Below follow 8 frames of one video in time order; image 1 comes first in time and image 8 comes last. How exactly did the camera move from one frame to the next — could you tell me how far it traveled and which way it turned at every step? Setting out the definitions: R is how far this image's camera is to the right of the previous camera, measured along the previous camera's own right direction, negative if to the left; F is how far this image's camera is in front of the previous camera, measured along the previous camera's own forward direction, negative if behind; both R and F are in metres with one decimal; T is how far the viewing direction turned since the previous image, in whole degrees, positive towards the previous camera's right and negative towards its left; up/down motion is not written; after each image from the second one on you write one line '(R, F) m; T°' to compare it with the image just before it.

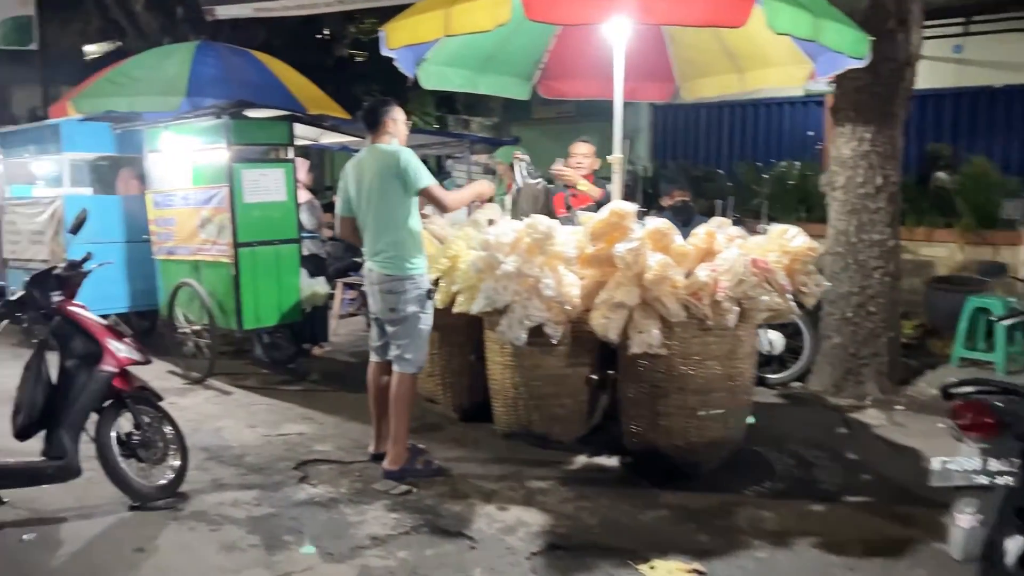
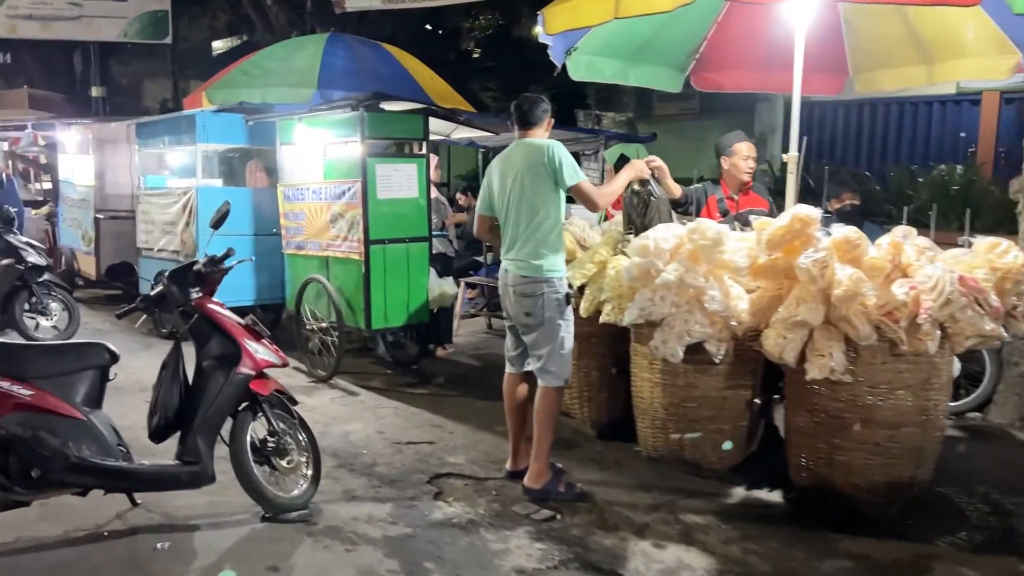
(-0.3, +0.4) m; -7°
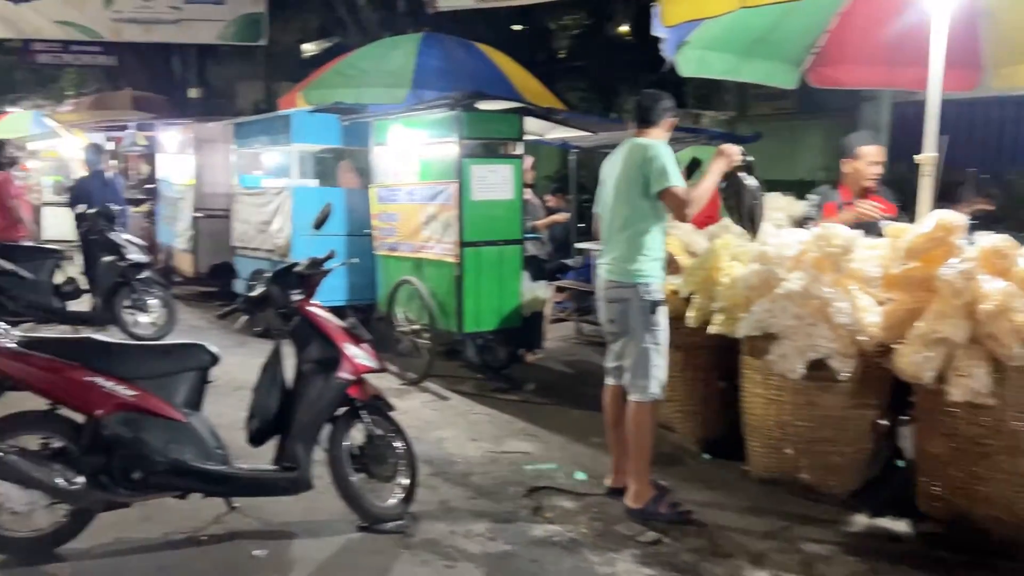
(-0.1, +0.2) m; -5°
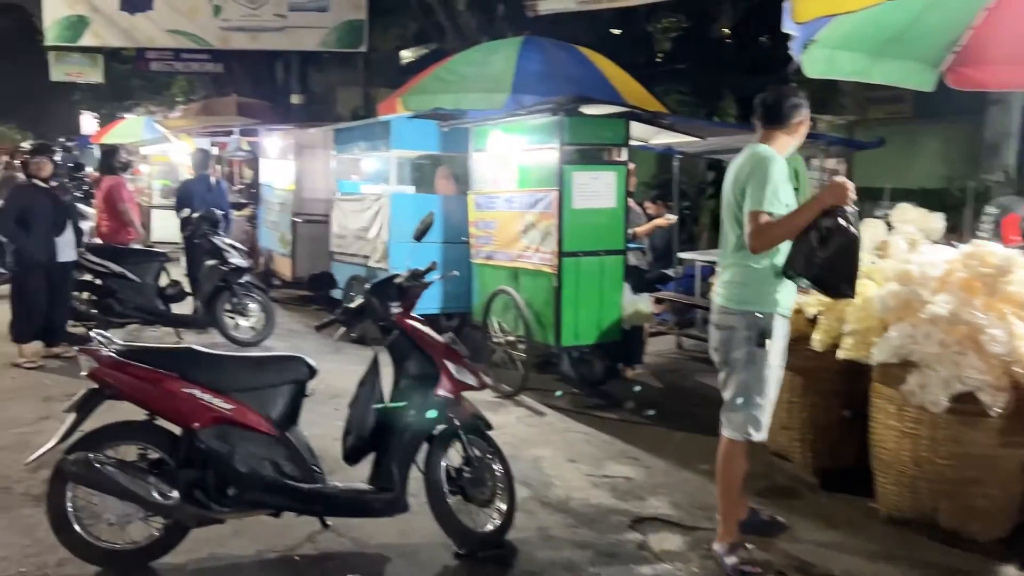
(-0.1, +0.2) m; -6°
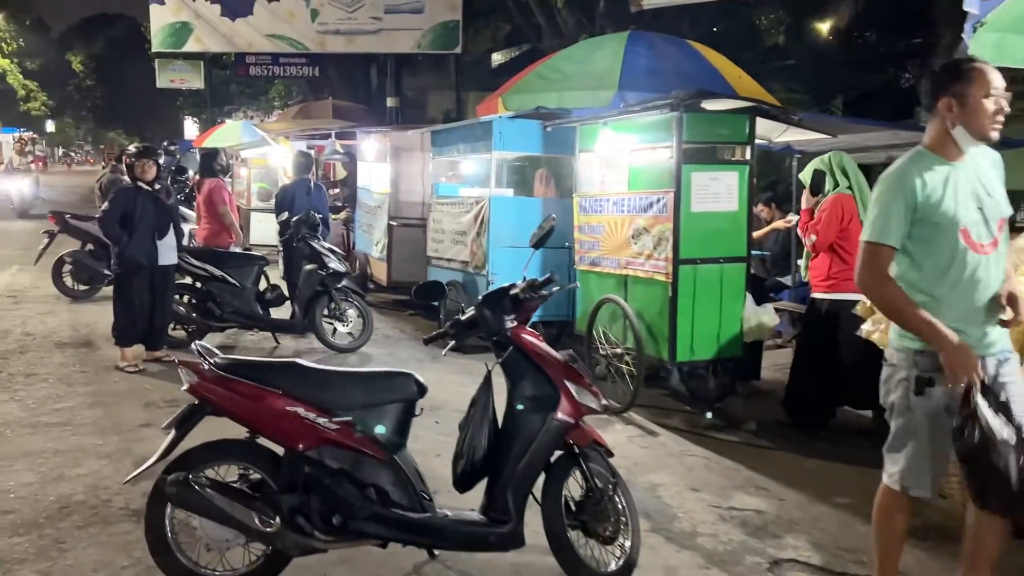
(-0.2, +0.3) m; -6°
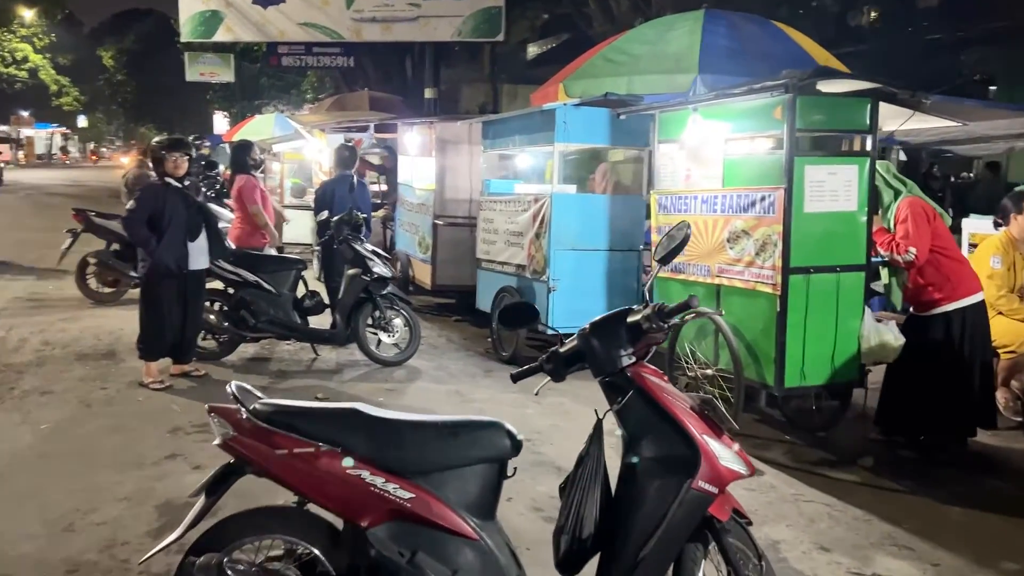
(-0.3, +0.7) m; -2°
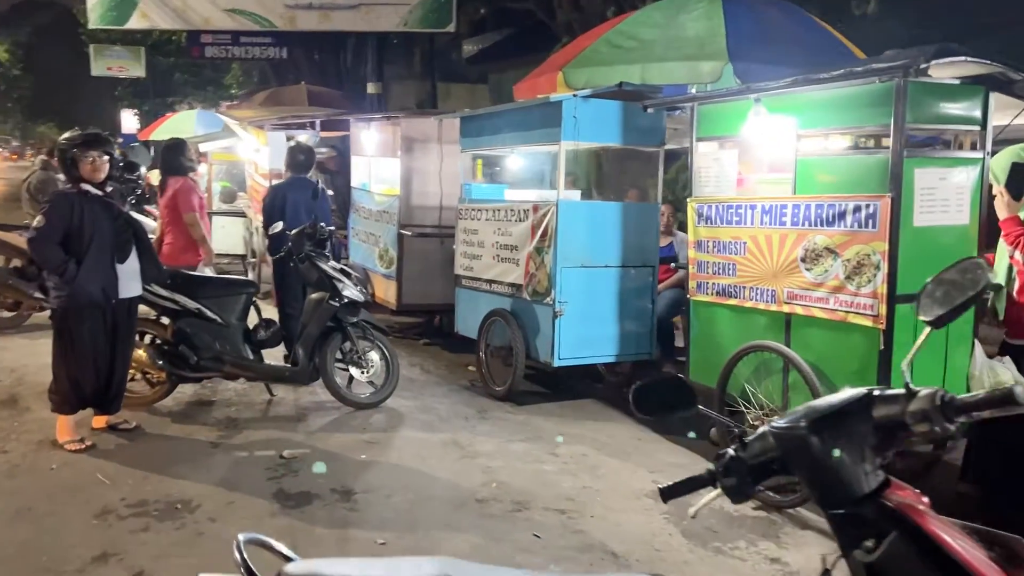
(-0.5, +1.0) m; +5°
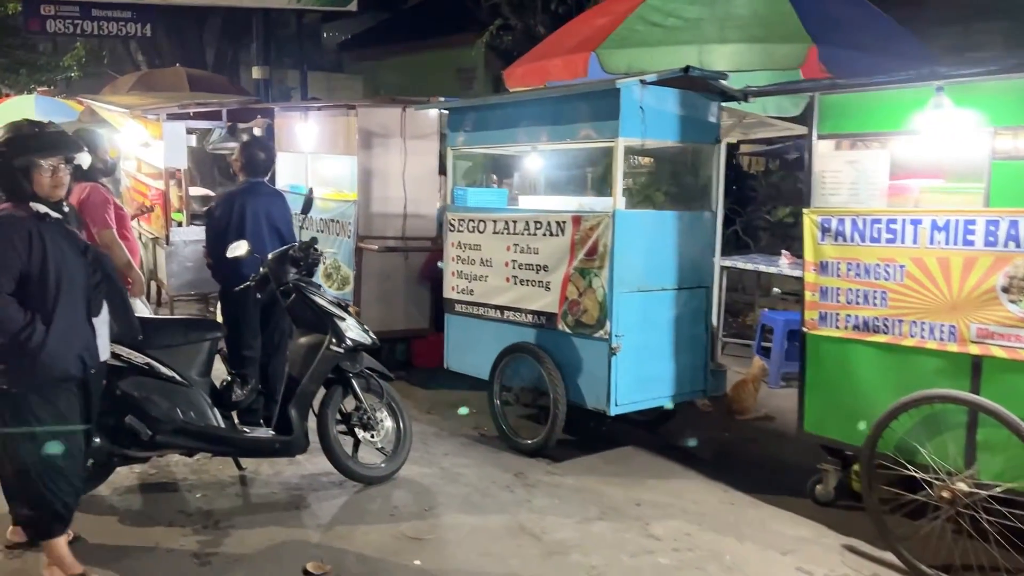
(-1.1, +1.2) m; +11°
